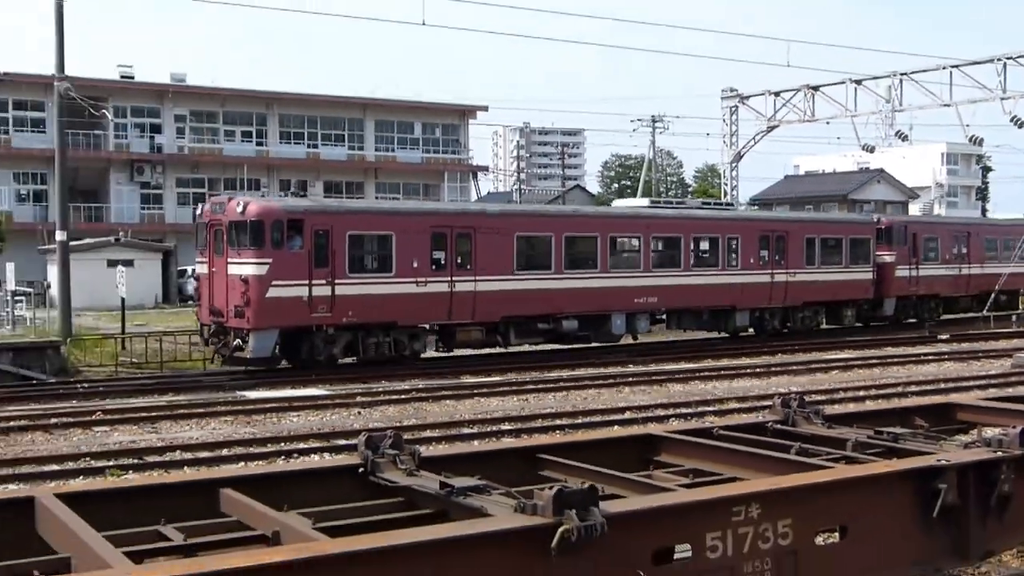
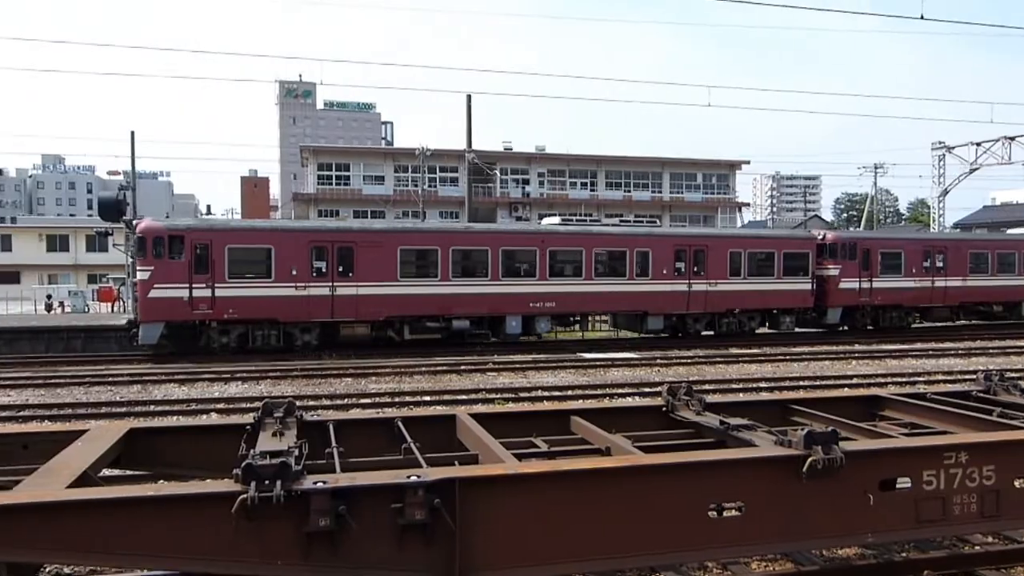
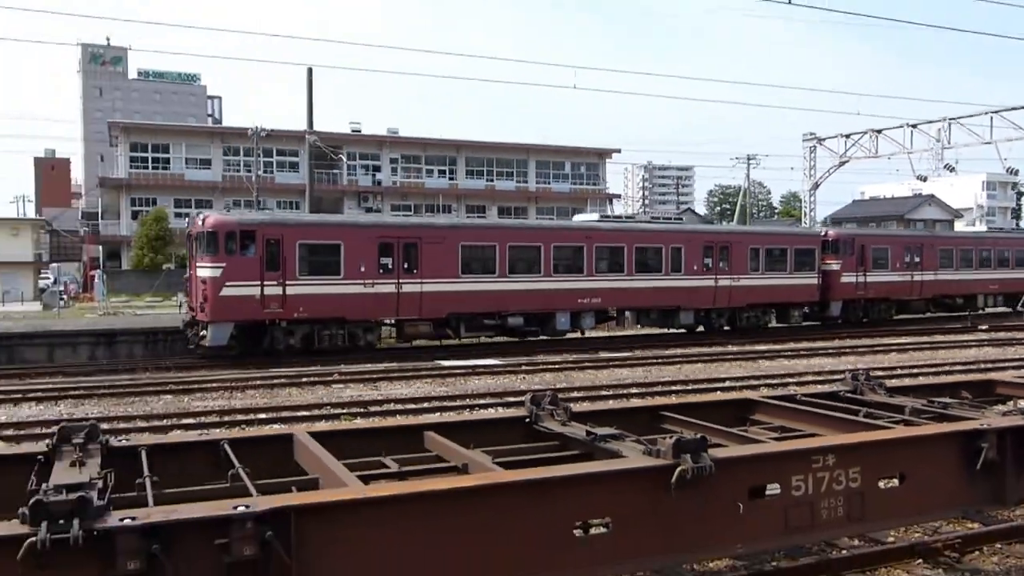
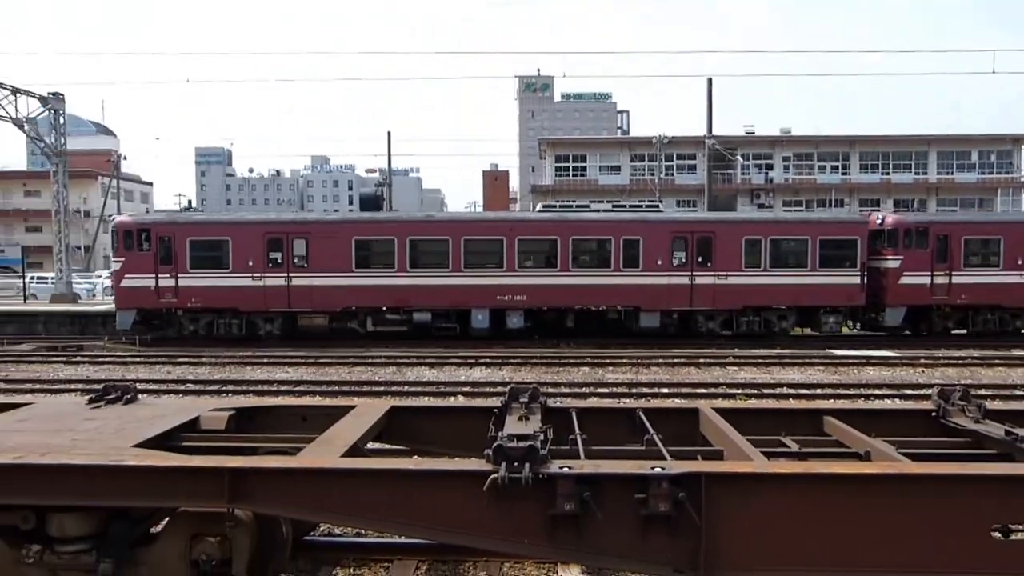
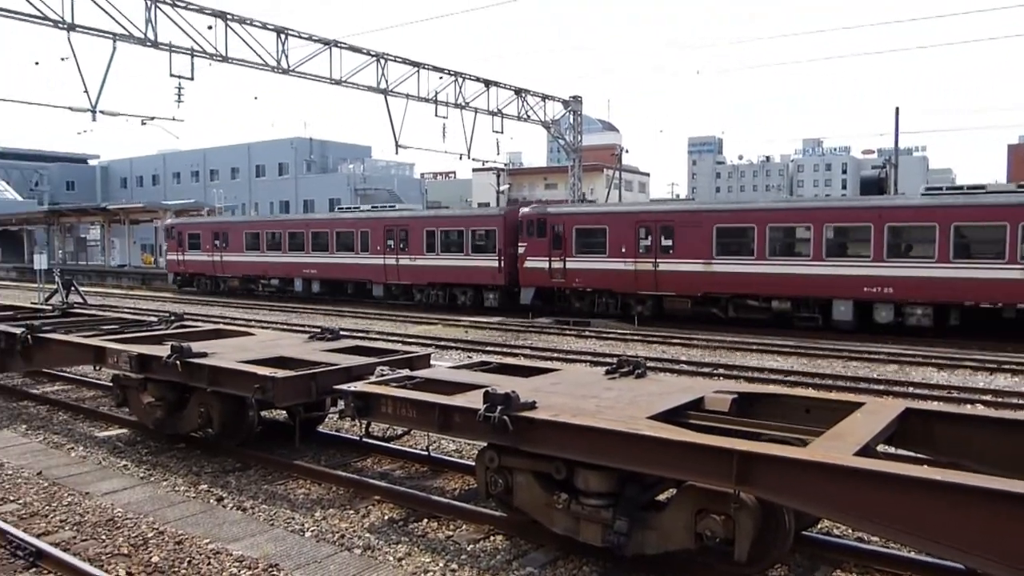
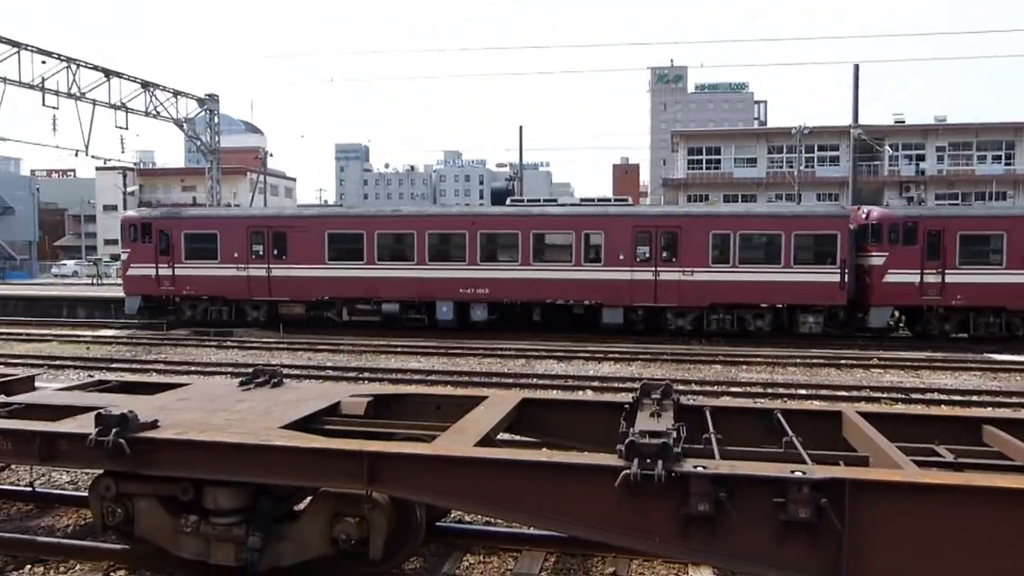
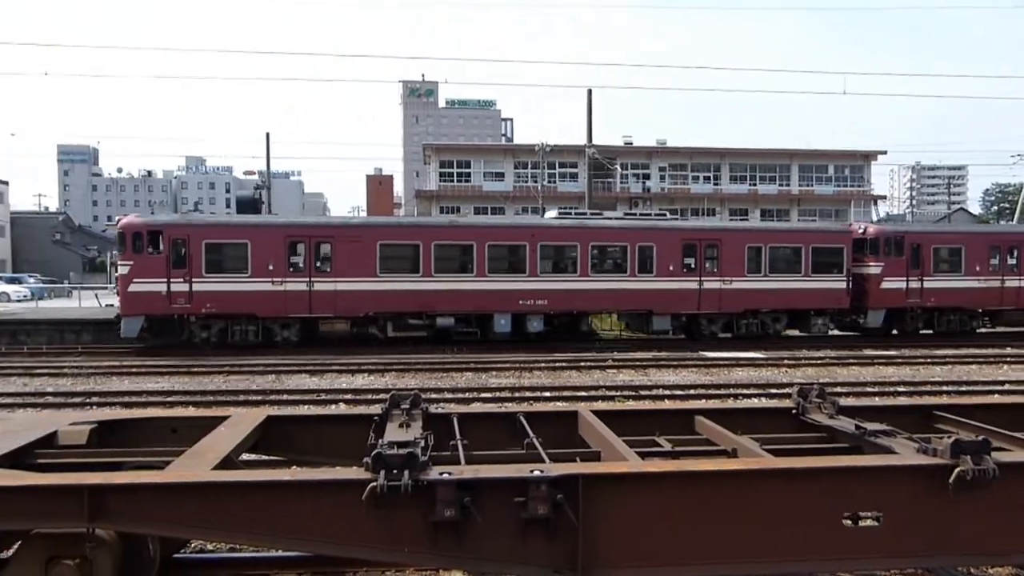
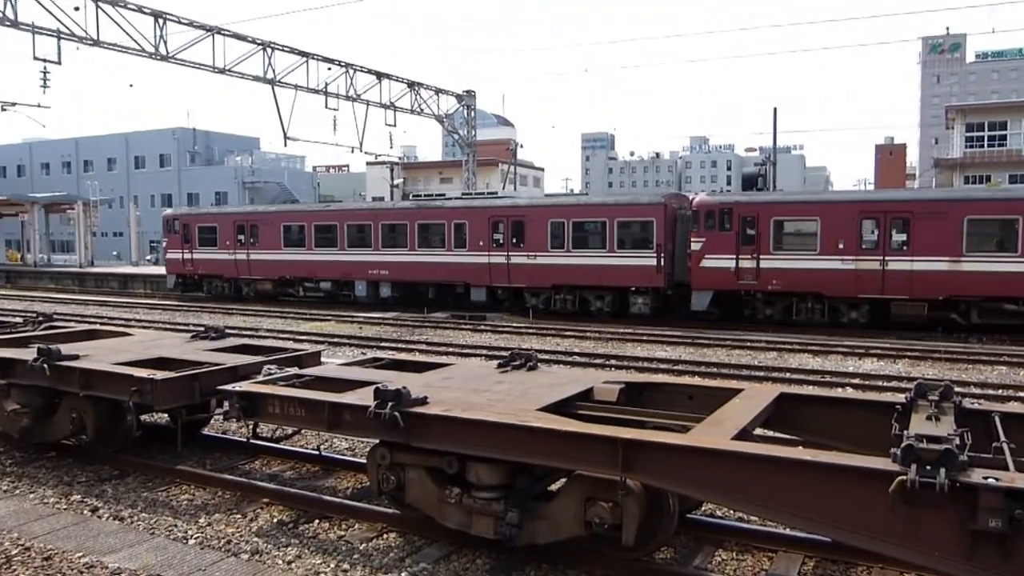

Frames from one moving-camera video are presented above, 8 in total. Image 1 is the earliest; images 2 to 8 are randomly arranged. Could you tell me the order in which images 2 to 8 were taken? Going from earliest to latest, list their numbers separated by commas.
3, 2, 7, 4, 6, 8, 5
